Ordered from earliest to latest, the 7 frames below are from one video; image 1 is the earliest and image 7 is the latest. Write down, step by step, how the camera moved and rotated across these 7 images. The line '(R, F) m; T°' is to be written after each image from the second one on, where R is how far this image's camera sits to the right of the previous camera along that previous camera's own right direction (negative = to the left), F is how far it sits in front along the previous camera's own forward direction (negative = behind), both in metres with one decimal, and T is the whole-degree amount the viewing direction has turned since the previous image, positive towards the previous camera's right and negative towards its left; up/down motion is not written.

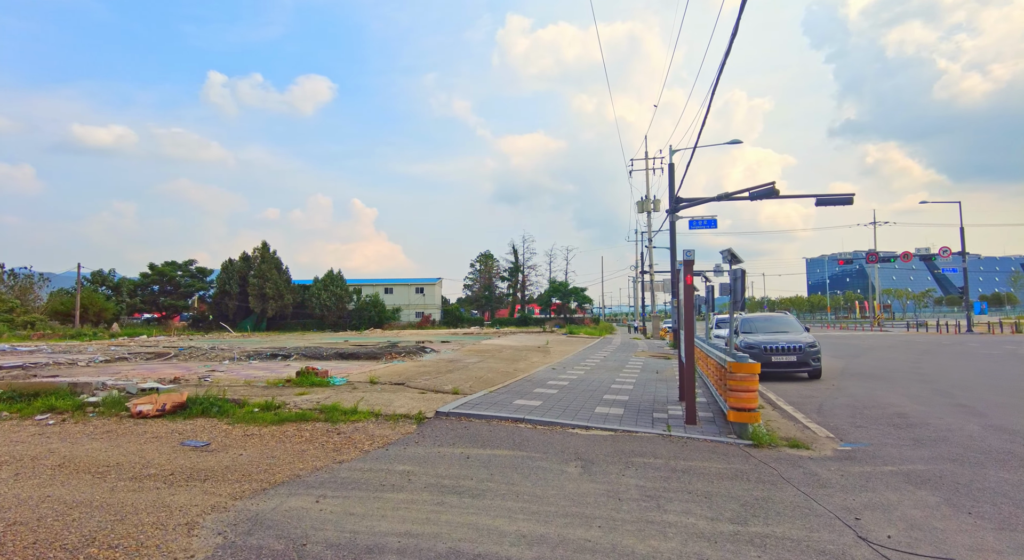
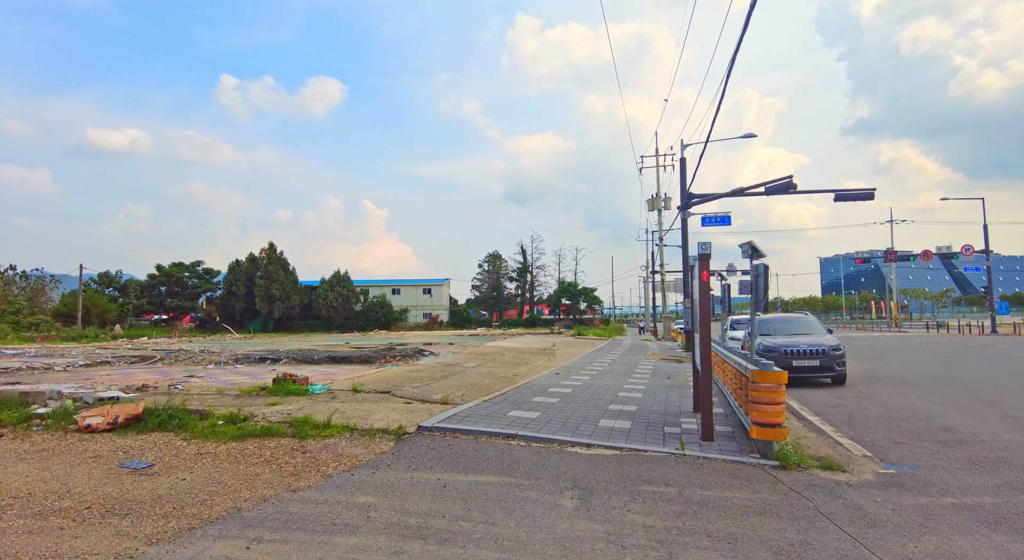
(+0.2, +0.8) m; -1°
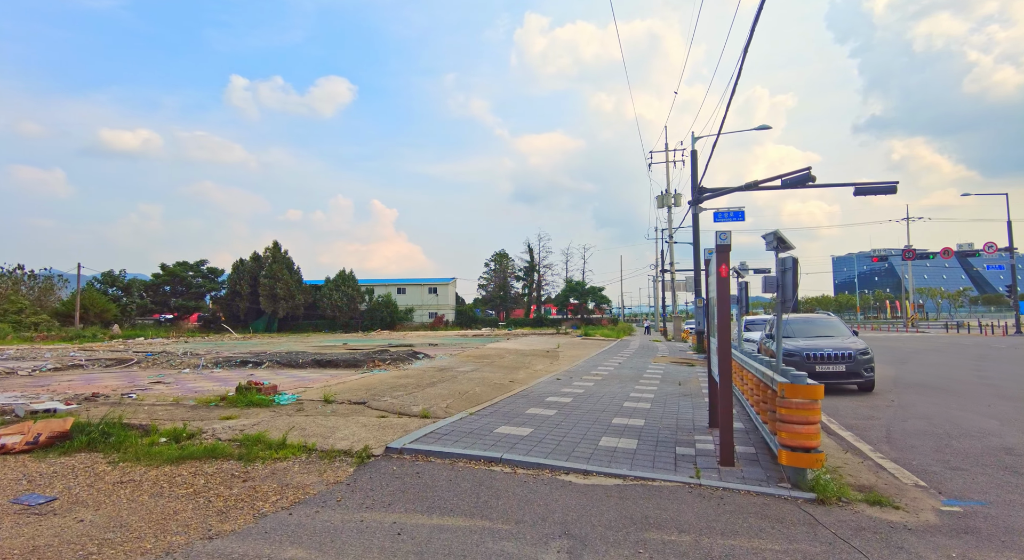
(+0.3, +1.0) m; -1°
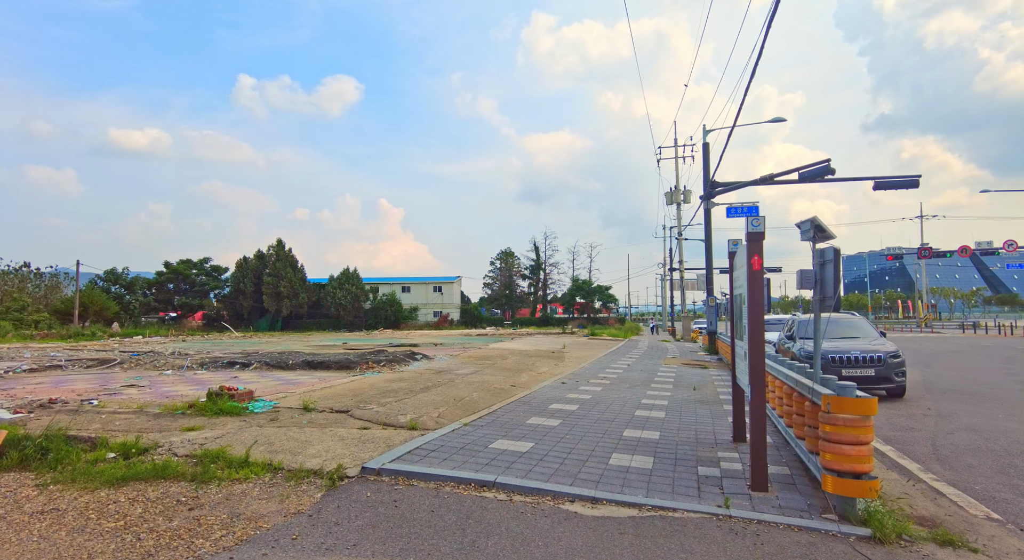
(+0.1, +0.8) m; -1°
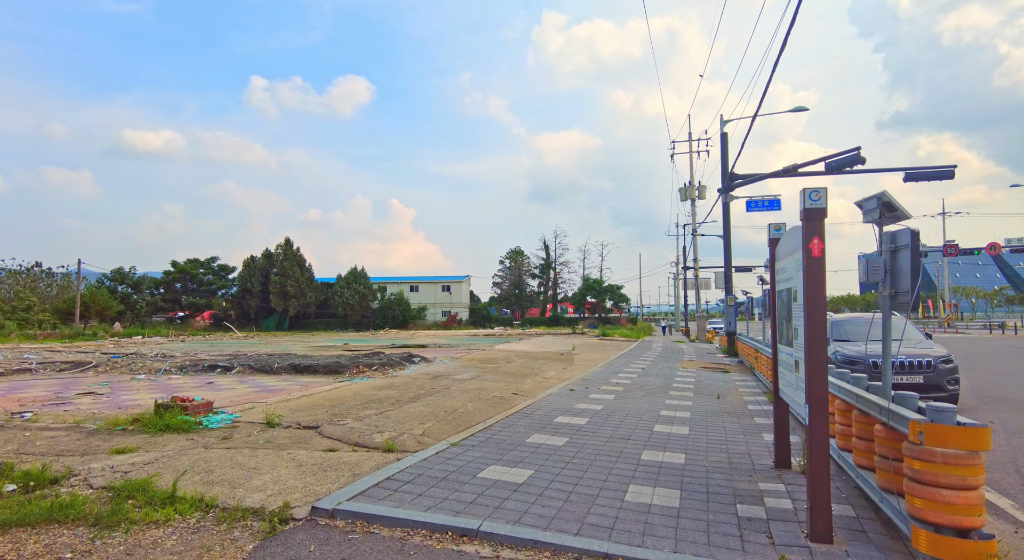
(+0.2, +1.0) m; -1°
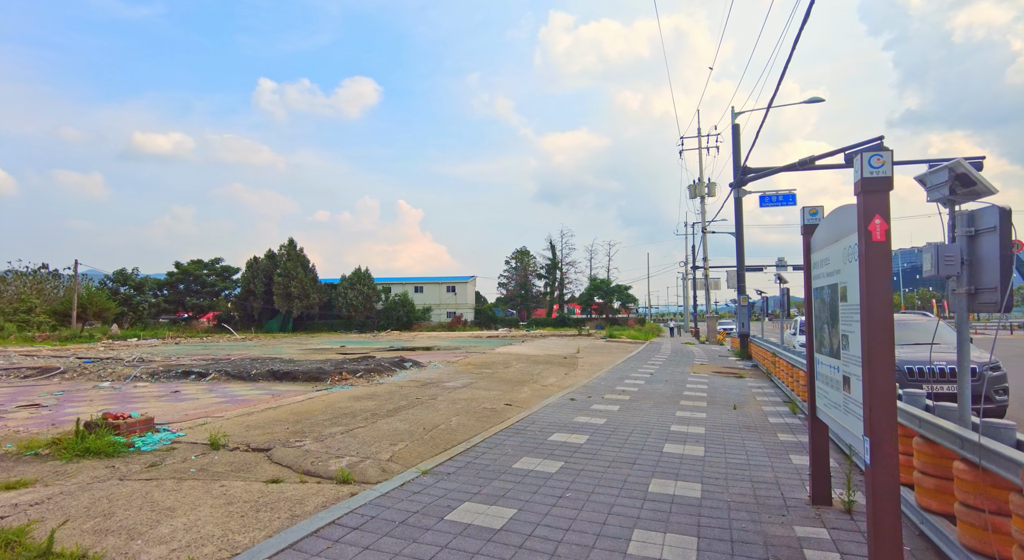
(+0.3, +0.9) m; -1°
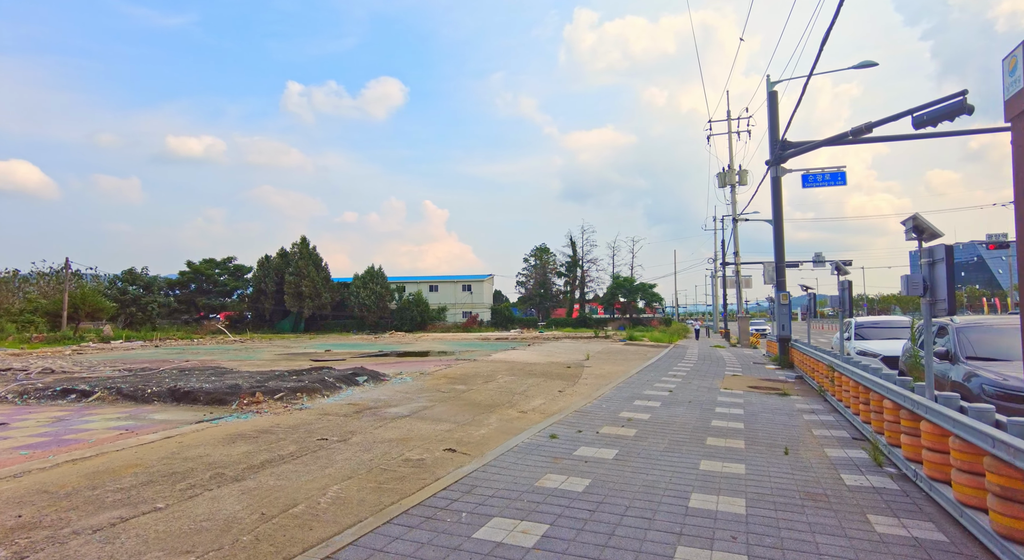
(+0.9, +2.6) m; -3°
